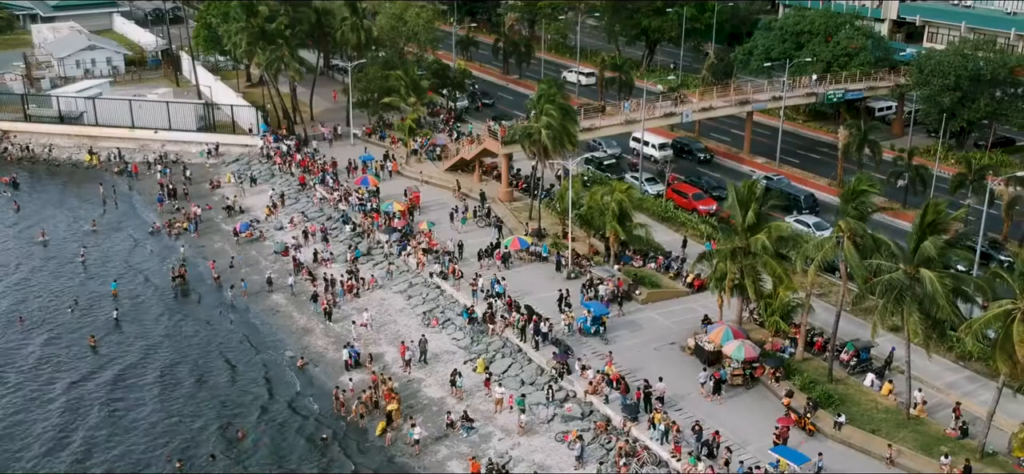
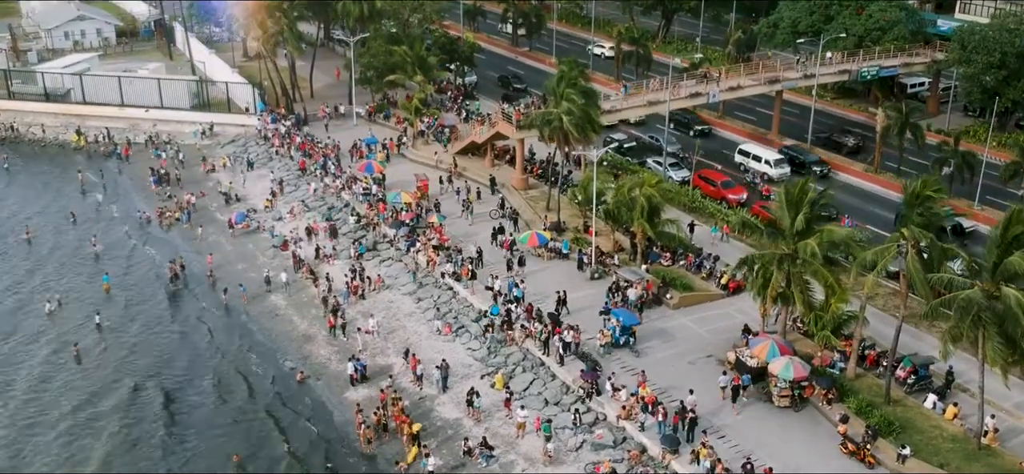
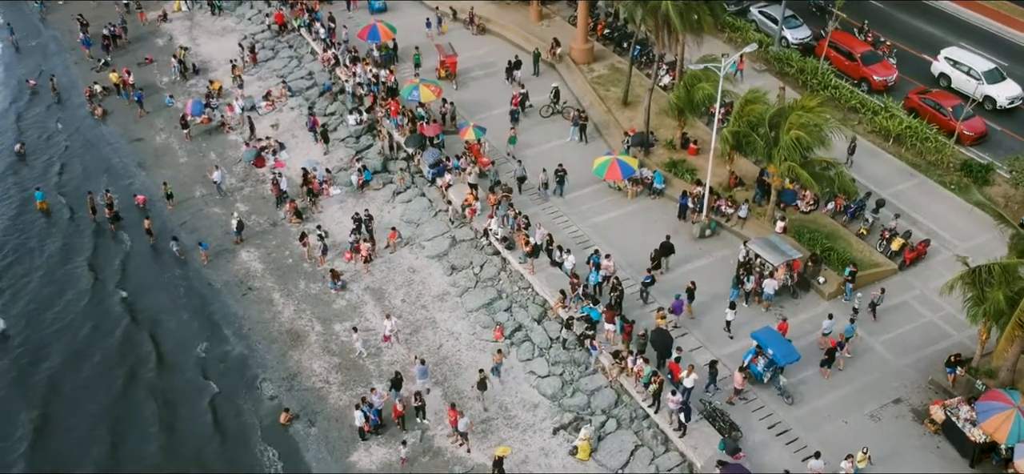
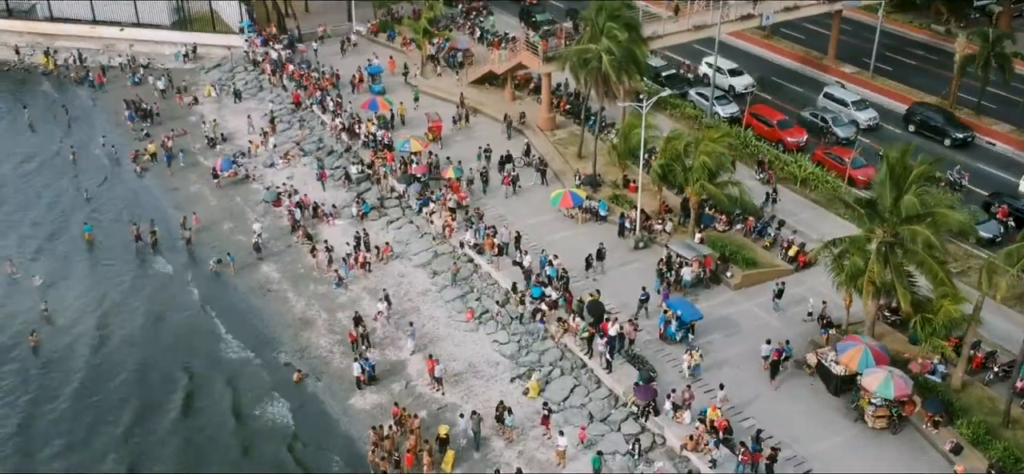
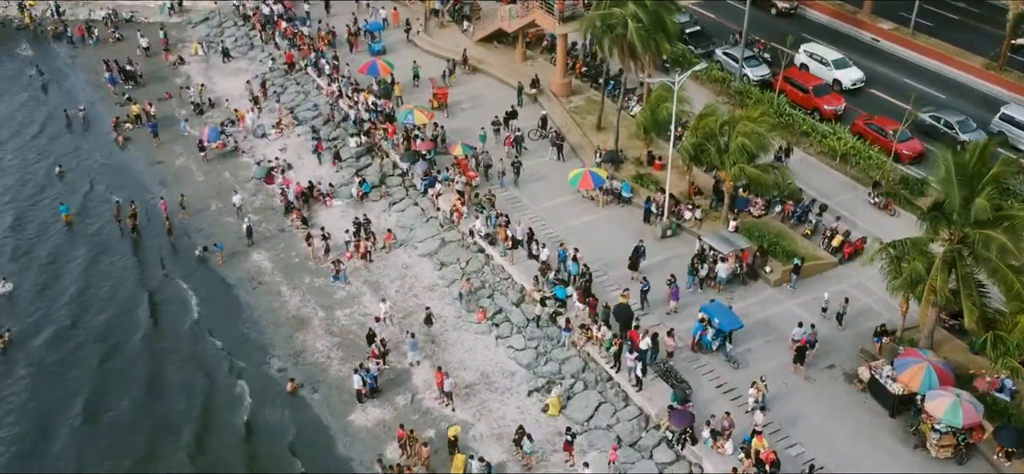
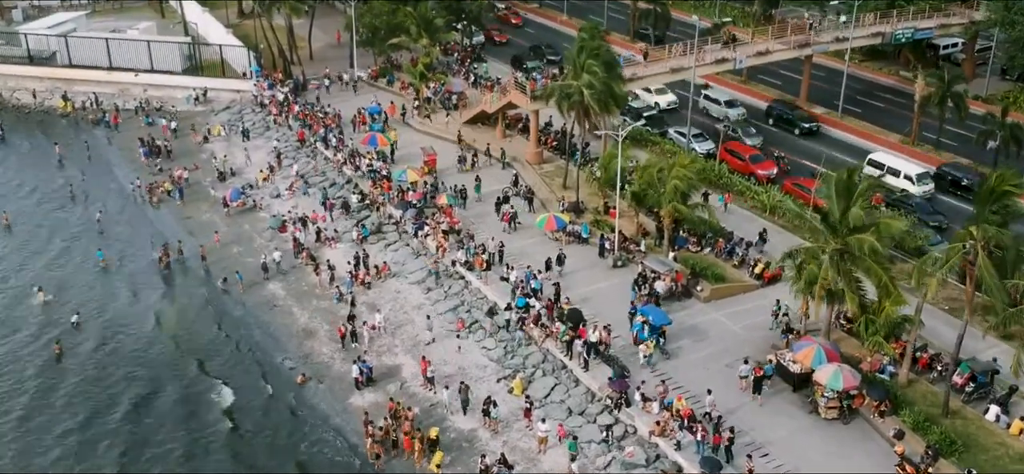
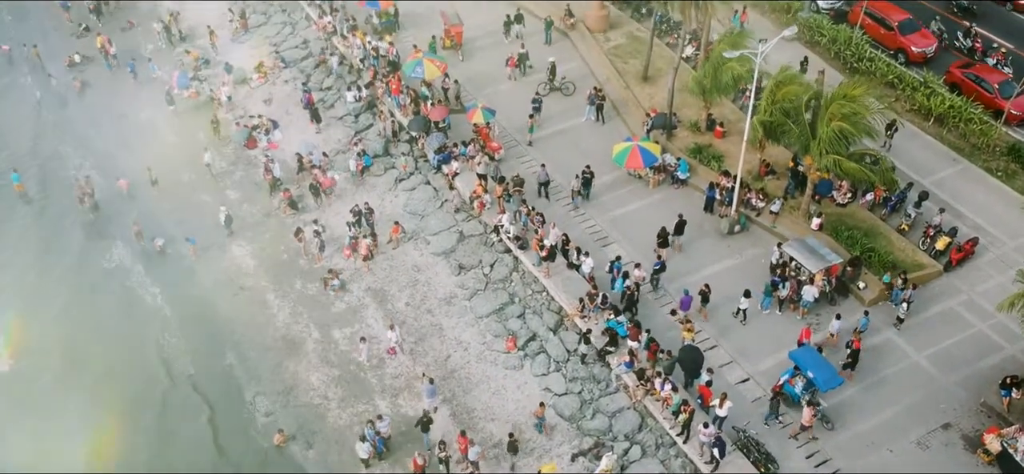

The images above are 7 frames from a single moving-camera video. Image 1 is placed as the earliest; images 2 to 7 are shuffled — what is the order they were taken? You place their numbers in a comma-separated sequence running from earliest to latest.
2, 6, 4, 5, 3, 7
